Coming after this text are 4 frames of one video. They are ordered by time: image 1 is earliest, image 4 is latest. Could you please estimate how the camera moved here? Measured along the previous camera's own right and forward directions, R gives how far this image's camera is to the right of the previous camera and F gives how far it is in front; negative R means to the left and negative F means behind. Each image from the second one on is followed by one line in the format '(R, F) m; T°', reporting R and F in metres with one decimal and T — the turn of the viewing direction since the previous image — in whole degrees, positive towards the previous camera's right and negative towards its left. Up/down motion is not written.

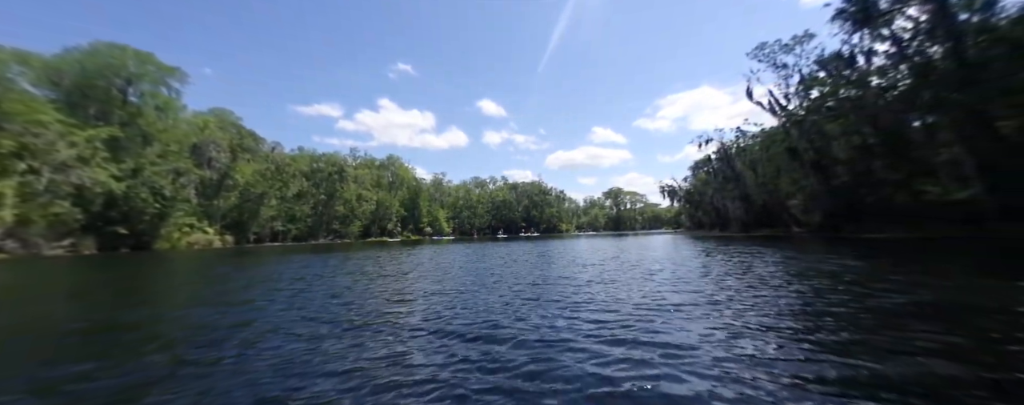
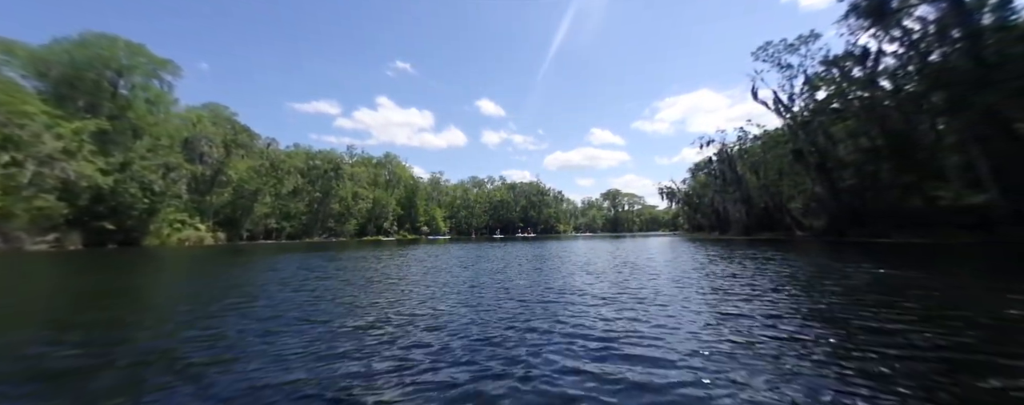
(0.0, +0.7) m; 0°
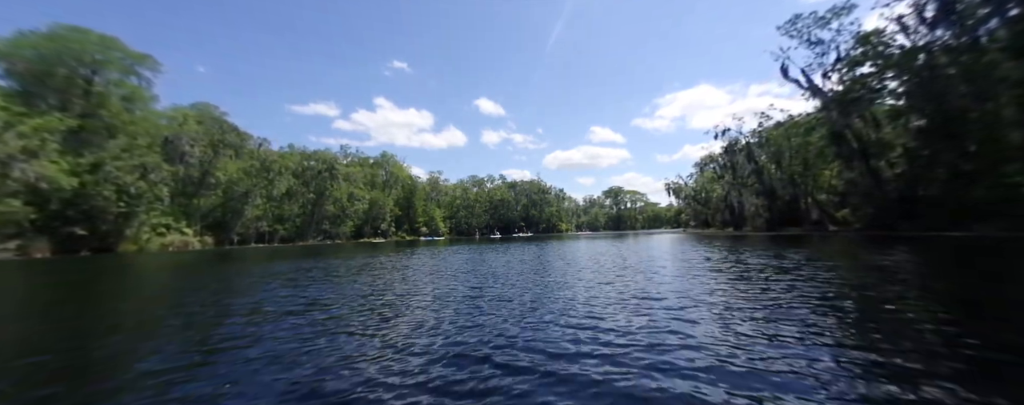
(+0.1, +2.9) m; 0°
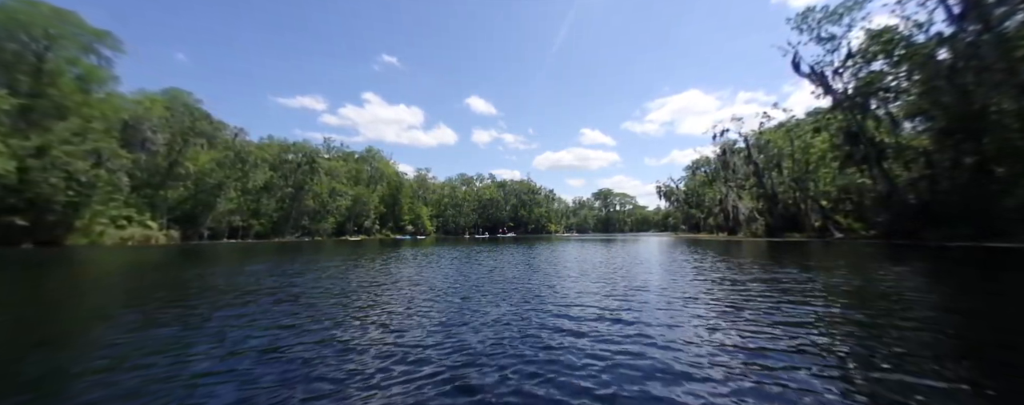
(-0.1, +2.0) m; +2°
